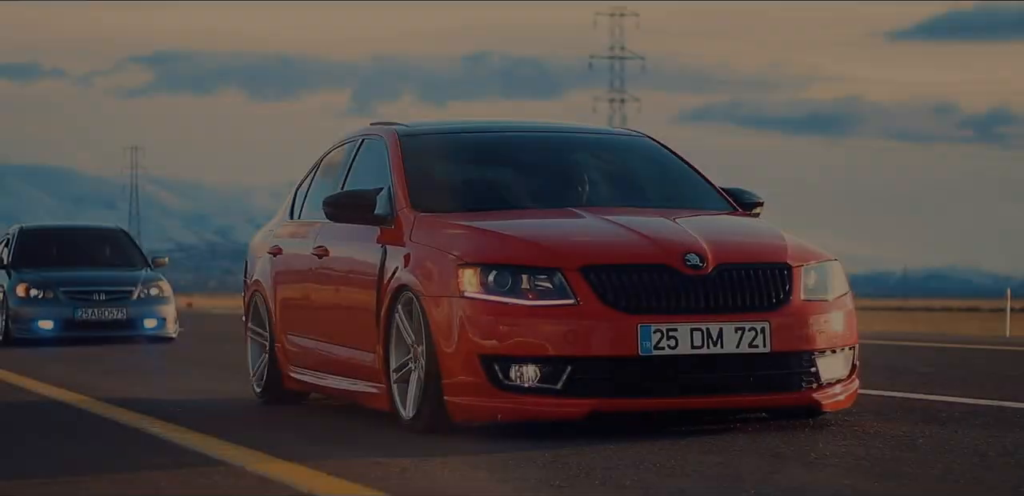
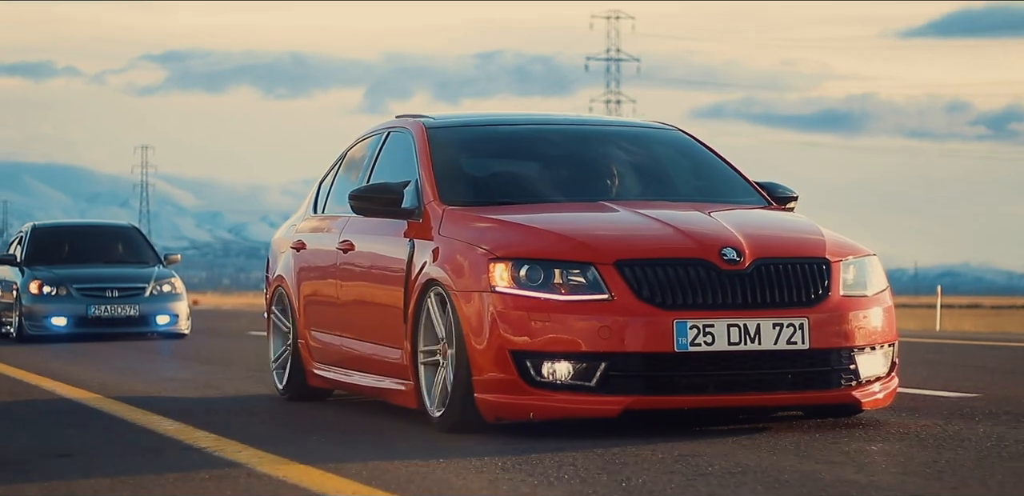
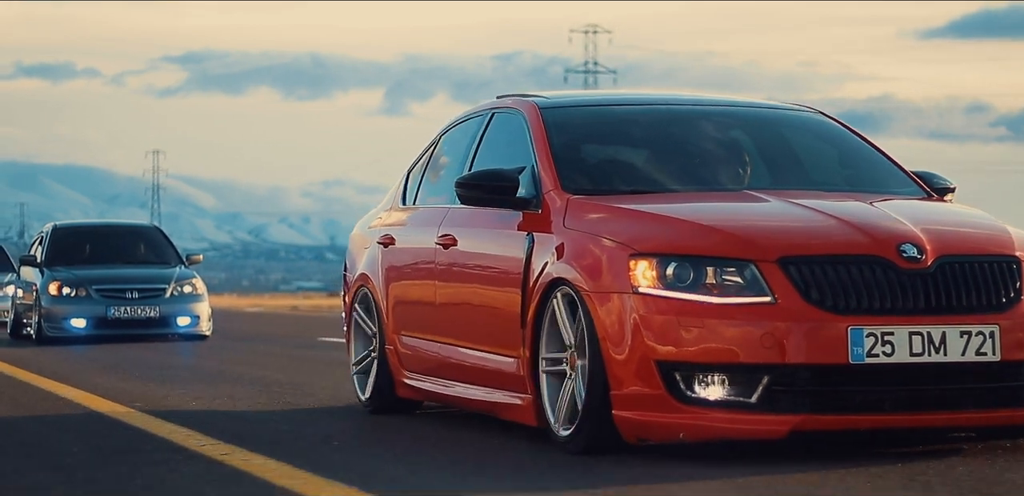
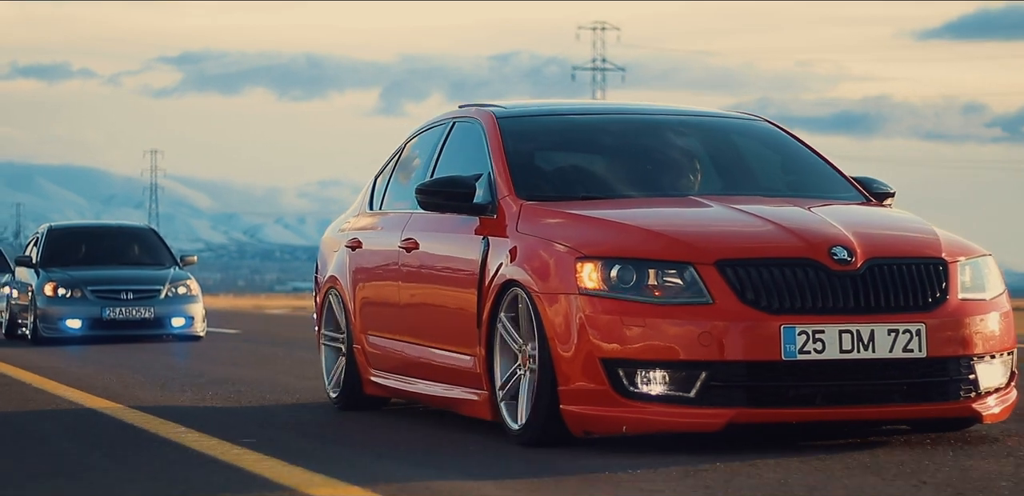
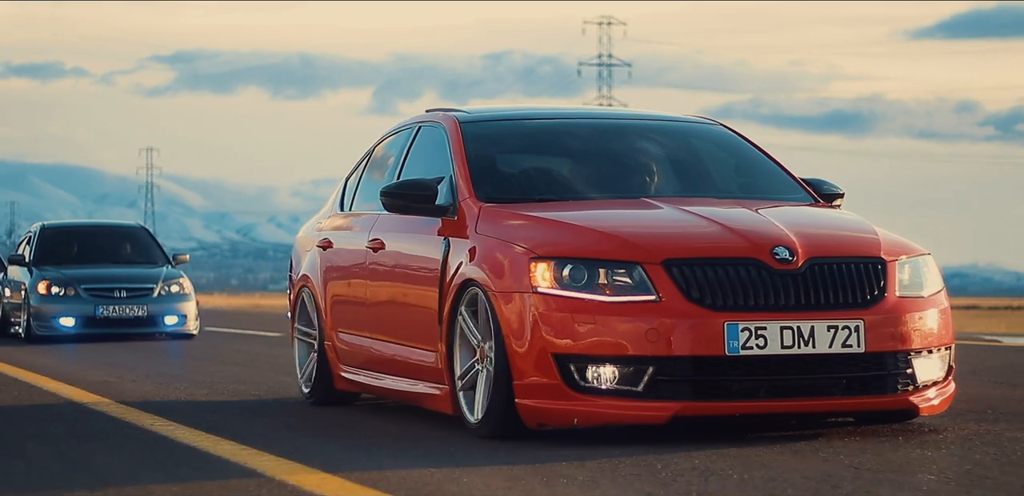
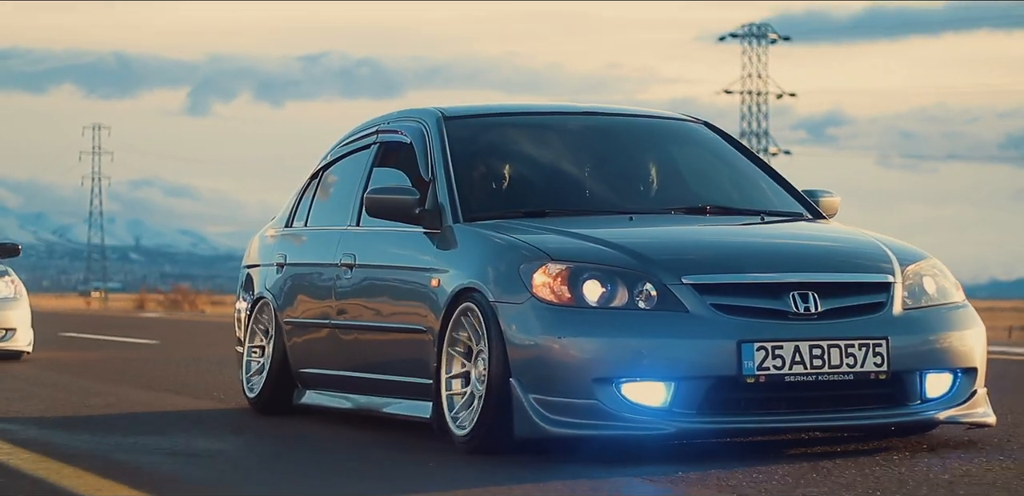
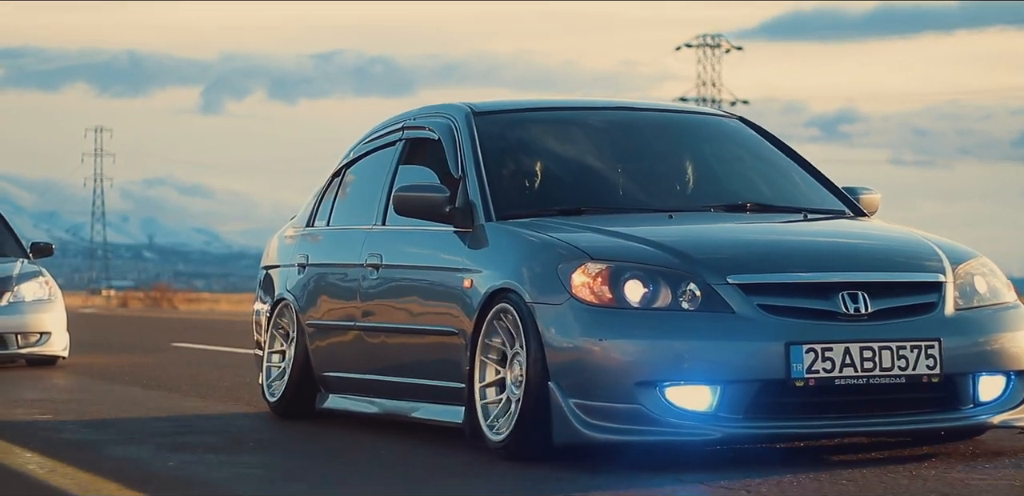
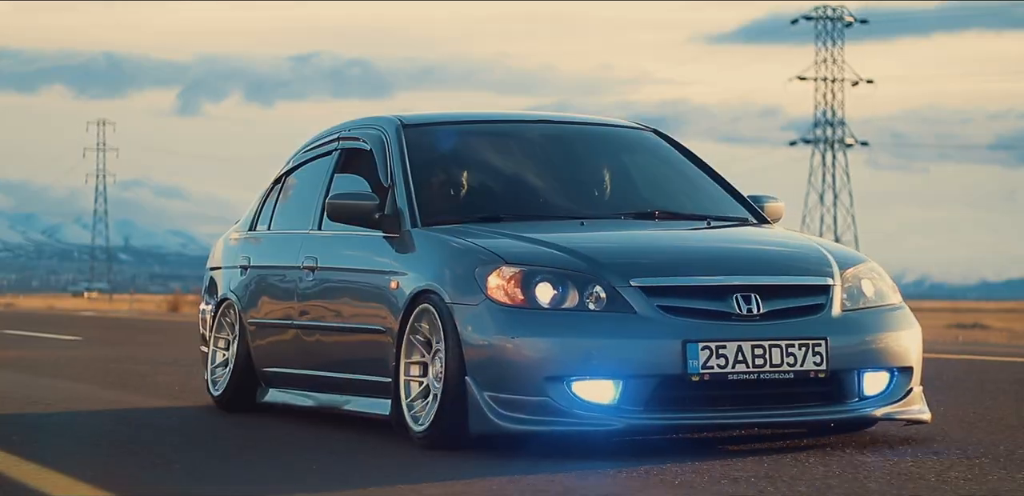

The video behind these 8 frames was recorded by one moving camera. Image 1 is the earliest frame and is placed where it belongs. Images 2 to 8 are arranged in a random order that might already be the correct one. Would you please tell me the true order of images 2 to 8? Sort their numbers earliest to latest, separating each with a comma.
2, 5, 4, 3, 8, 6, 7
